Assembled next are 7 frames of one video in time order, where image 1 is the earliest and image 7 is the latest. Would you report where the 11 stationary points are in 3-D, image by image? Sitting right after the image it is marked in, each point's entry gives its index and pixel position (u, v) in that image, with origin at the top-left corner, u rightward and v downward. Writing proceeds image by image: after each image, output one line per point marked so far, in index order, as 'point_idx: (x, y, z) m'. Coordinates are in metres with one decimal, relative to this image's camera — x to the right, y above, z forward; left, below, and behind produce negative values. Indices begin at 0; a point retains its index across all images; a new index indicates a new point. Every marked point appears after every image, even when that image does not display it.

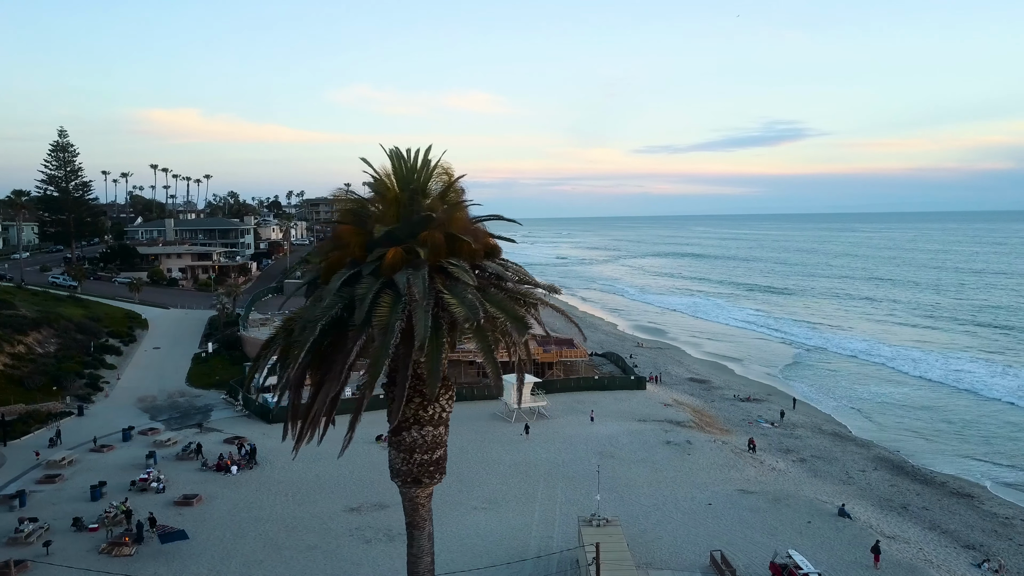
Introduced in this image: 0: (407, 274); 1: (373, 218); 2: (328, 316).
0: (-0.9, +0.1, +6.9) m
1: (-1.2, +0.6, +7.5) m
2: (-1.5, -0.2, +6.9) m
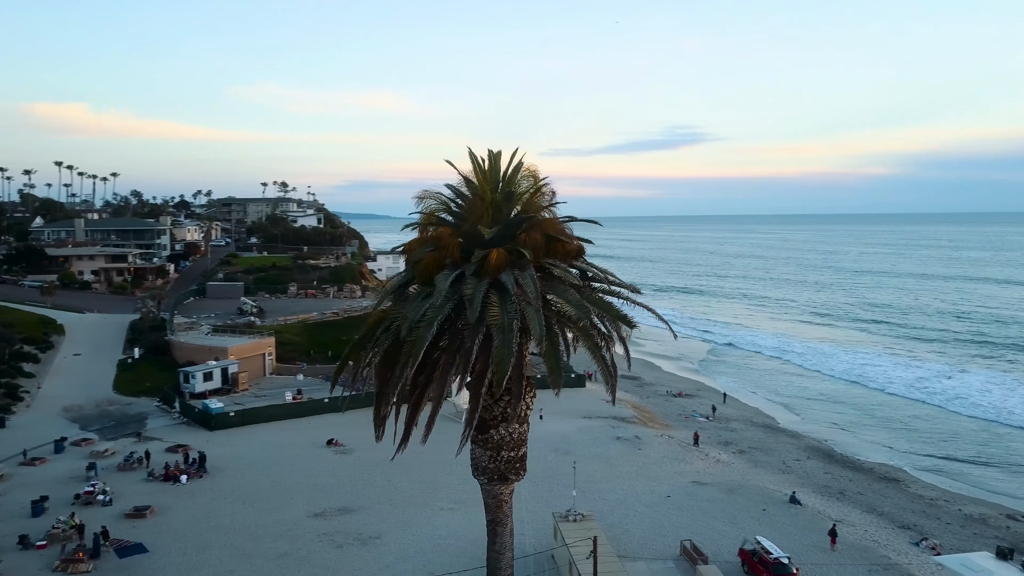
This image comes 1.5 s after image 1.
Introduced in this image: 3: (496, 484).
0: (0.0, +0.1, +7.1) m
1: (-0.4, +0.6, +7.6) m
2: (-0.6, -0.2, +7.0) m
3: (-0.2, -1.9, +8.0) m
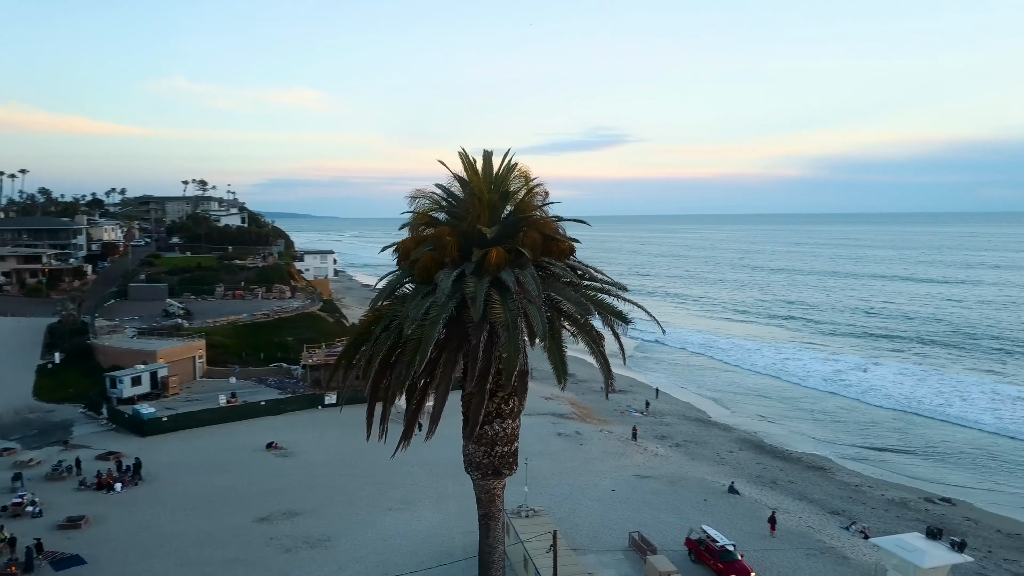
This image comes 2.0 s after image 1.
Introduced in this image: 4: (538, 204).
0: (0.0, +0.1, +7.3) m
1: (-0.4, +0.6, +7.8) m
2: (-0.6, -0.2, +7.1) m
3: (-0.2, -1.9, +8.2) m
4: (+0.3, +0.8, +7.9) m
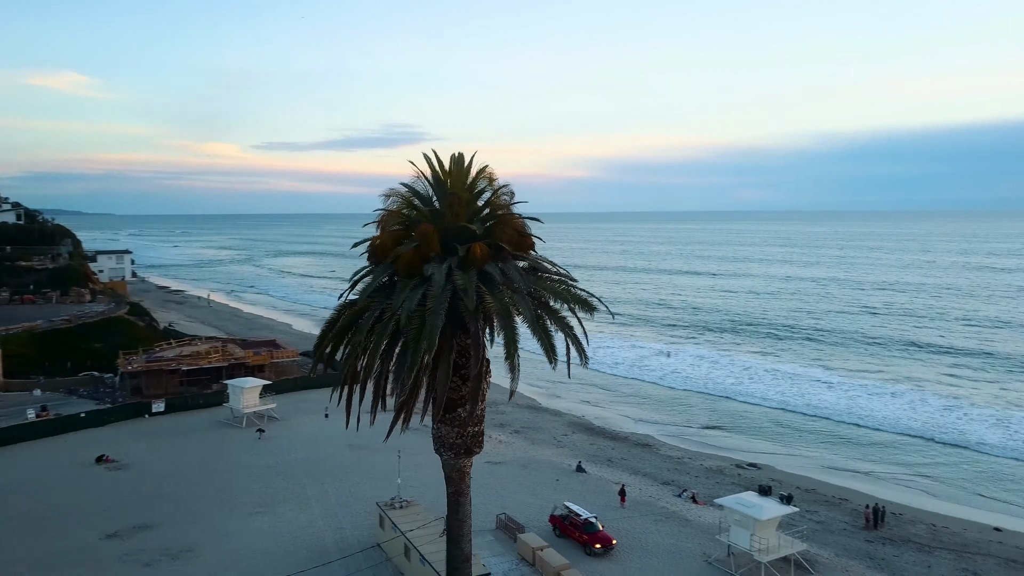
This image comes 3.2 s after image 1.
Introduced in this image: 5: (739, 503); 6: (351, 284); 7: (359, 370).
0: (-0.1, +0.2, +8.0) m
1: (-0.7, +0.7, +8.4) m
2: (-0.7, -0.1, +7.7) m
3: (-0.6, -1.8, +8.9) m
4: (-0.1, +0.9, +8.7) m
5: (+5.4, -5.1, +19.4) m
6: (-1.7, 0.0, +8.8) m
7: (-1.6, -0.8, +8.4) m
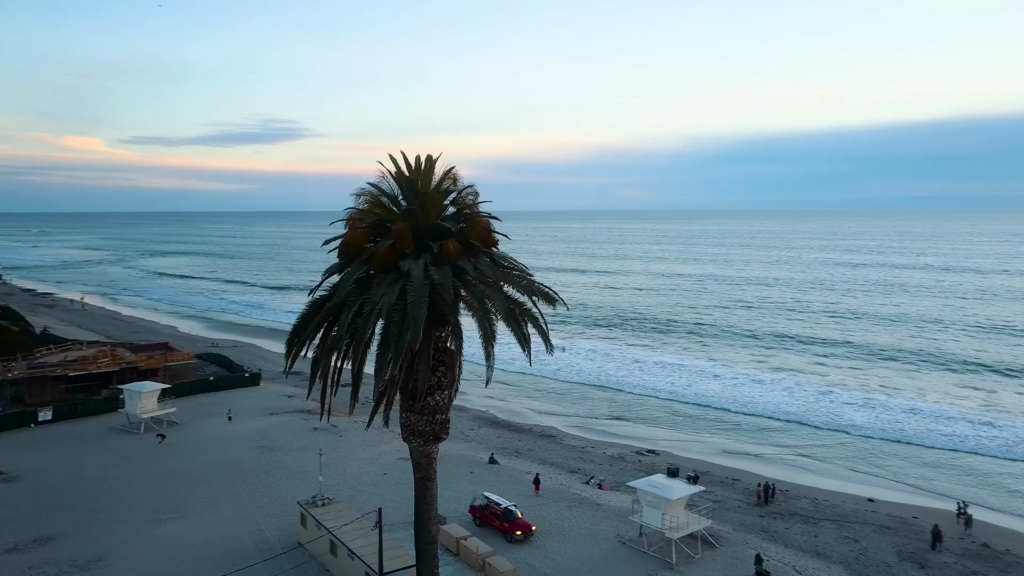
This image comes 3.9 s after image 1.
0: (-0.4, +0.3, +8.6) m
1: (-1.0, +0.8, +8.9) m
2: (-0.9, -0.1, +8.2) m
3: (-0.9, -1.8, +9.4) m
4: (-0.5, +1.0, +9.3) m
5: (+3.5, -5.0, +20.6) m
6: (-2.1, +0.1, +9.2) m
7: (-1.9, -0.8, +8.8) m
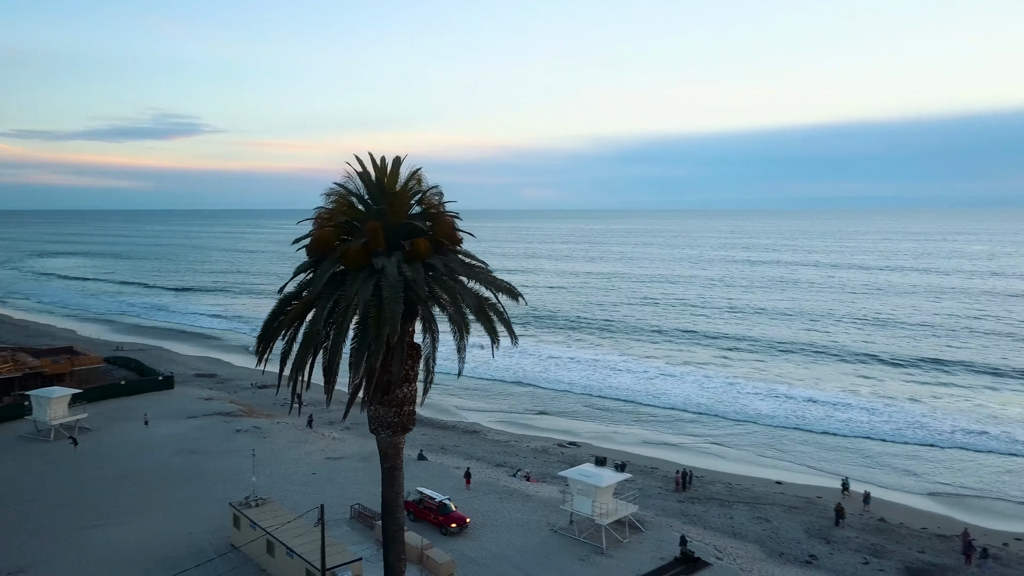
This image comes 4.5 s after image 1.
0: (-0.8, +0.3, +9.0) m
1: (-1.4, +0.8, +9.2) m
2: (-1.2, 0.0, +8.6) m
3: (-1.4, -1.7, +9.7) m
4: (-0.9, +1.0, +9.7) m
5: (+1.8, -4.9, +21.4) m
6: (-2.5, +0.1, +9.4) m
7: (-2.3, -0.8, +9.1) m
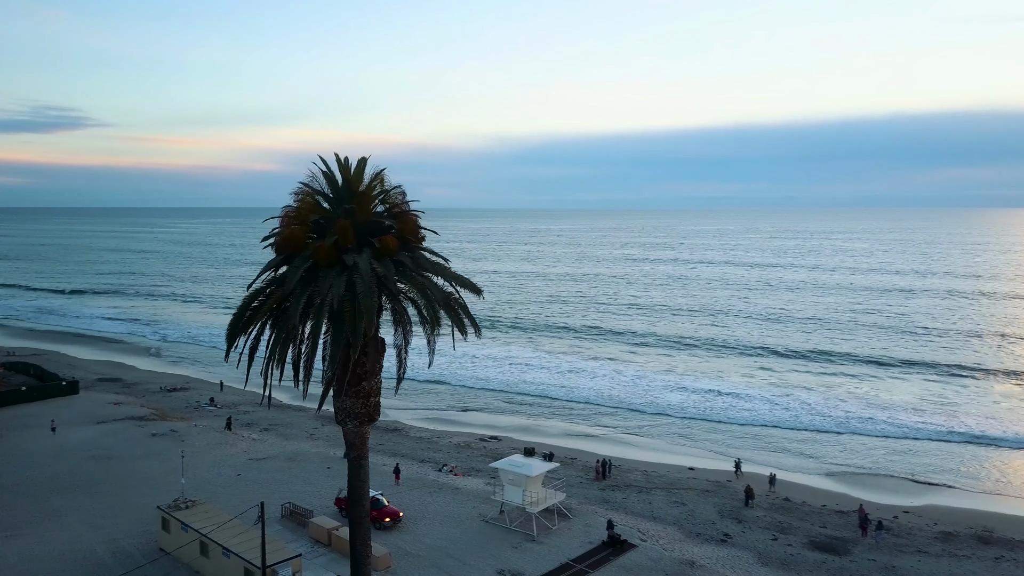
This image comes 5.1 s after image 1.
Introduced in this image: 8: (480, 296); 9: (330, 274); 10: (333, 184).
0: (-1.2, +0.4, +9.5) m
1: (-1.9, +0.9, +9.6) m
2: (-1.6, 0.0, +9.0) m
3: (-1.8, -1.7, +10.2) m
4: (-1.4, +1.1, +10.2) m
5: (0.0, -4.8, +22.1) m
6: (-3.0, +0.2, +9.7) m
7: (-2.7, -0.7, +9.4) m
8: (-0.4, -0.1, +11.0) m
9: (-2.0, +0.1, +9.2) m
10: (-2.2, +1.3, +9.9) m
